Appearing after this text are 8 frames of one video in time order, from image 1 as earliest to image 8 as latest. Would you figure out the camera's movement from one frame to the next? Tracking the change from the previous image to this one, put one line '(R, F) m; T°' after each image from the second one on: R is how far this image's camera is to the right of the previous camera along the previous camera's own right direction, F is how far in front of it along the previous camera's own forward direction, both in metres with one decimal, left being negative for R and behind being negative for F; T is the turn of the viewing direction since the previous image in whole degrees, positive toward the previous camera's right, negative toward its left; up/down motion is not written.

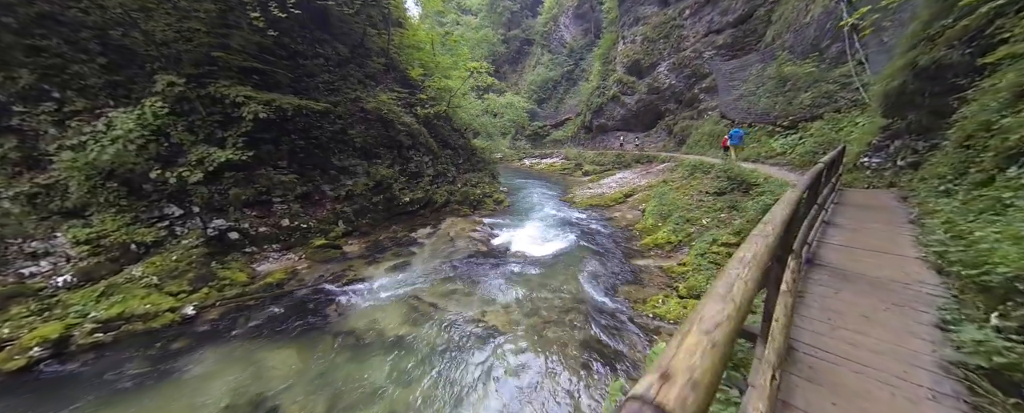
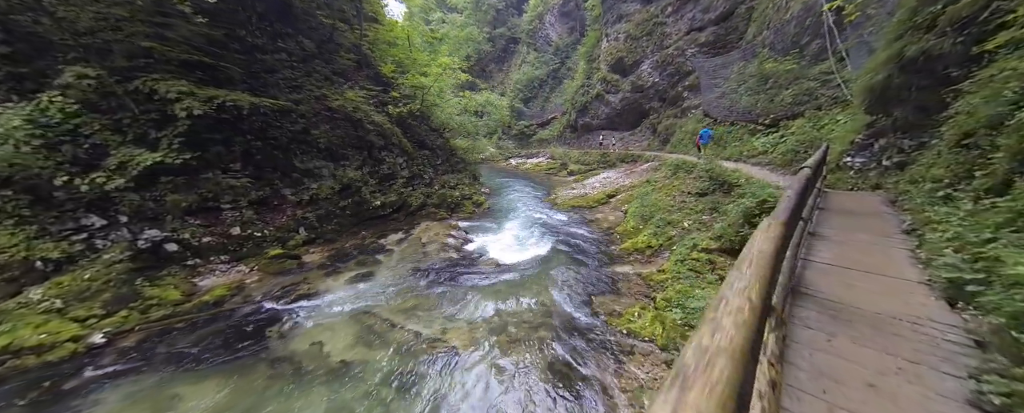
(+0.6, +0.5) m; +2°
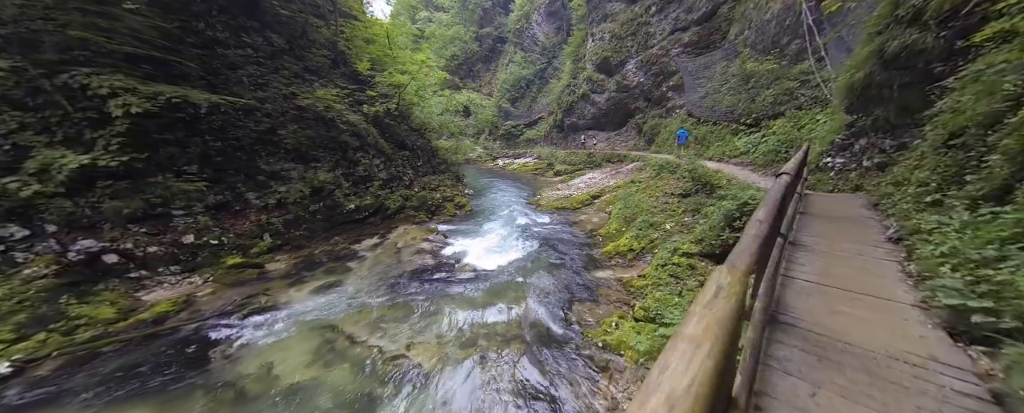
(+0.4, +0.3) m; +2°
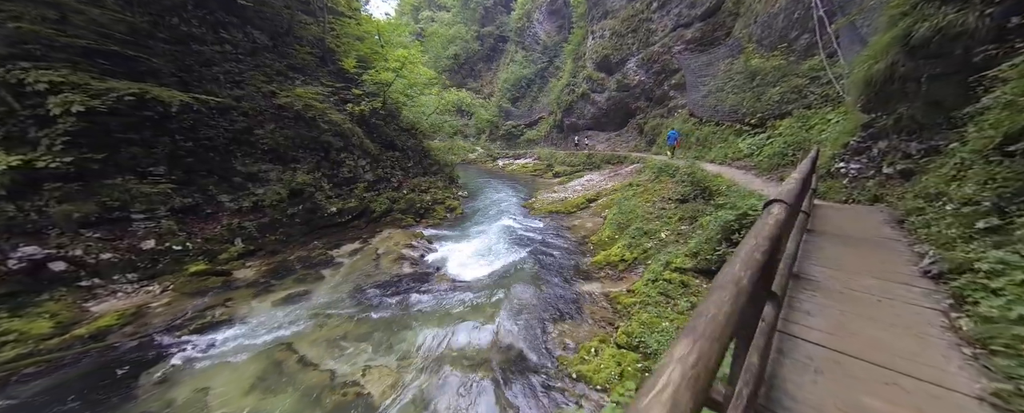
(+0.6, +0.5) m; -1°
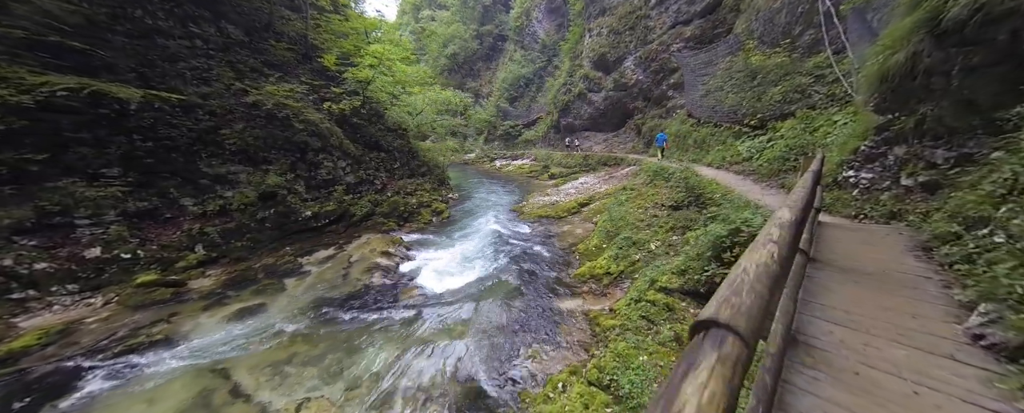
(+0.6, +0.6) m; 0°
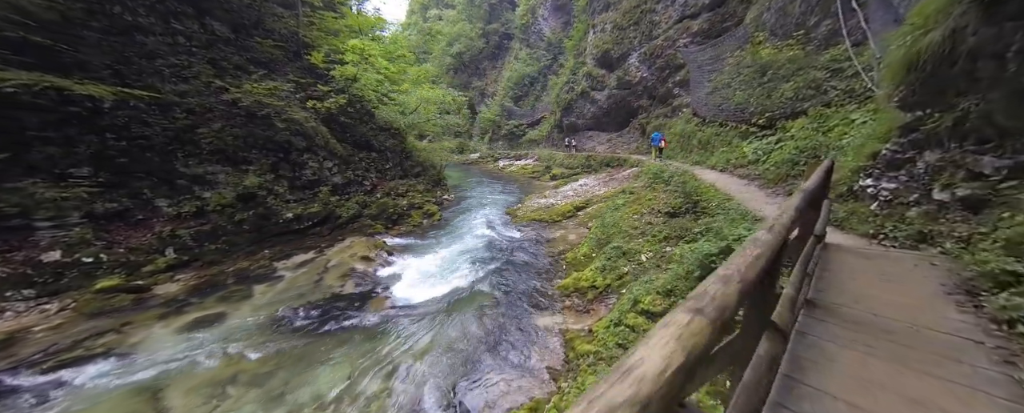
(+0.7, +0.5) m; -2°
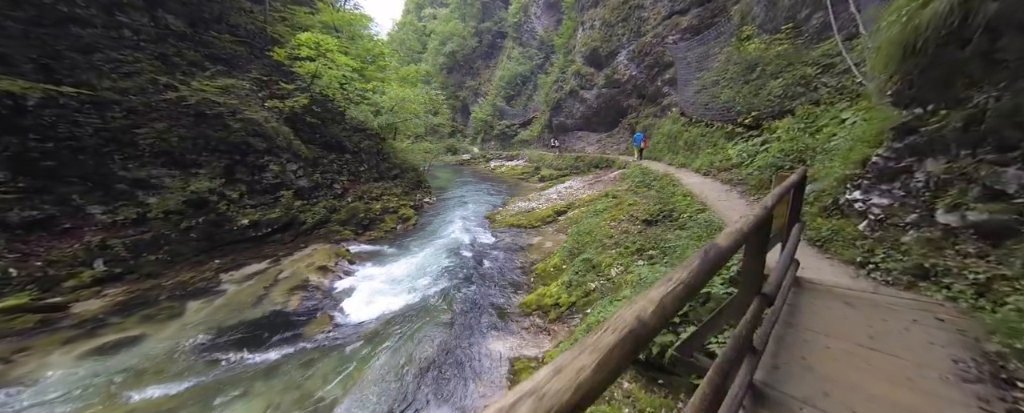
(+0.9, +0.6) m; 0°
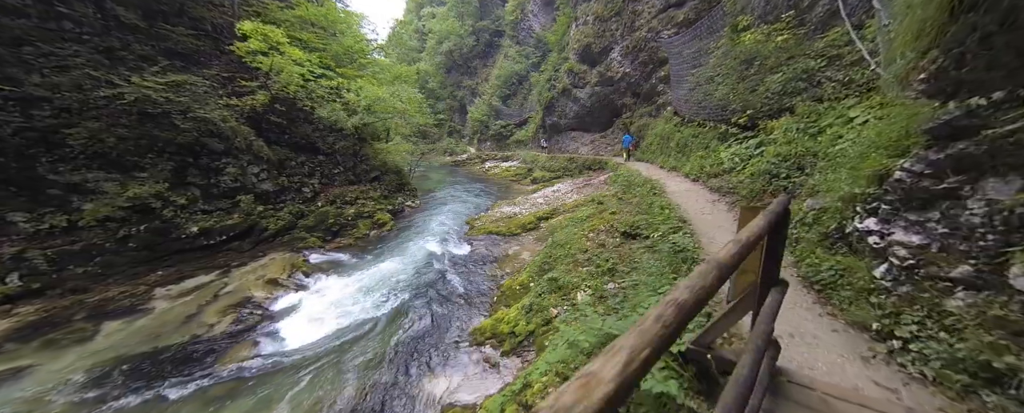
(+0.9, +0.8) m; -1°
